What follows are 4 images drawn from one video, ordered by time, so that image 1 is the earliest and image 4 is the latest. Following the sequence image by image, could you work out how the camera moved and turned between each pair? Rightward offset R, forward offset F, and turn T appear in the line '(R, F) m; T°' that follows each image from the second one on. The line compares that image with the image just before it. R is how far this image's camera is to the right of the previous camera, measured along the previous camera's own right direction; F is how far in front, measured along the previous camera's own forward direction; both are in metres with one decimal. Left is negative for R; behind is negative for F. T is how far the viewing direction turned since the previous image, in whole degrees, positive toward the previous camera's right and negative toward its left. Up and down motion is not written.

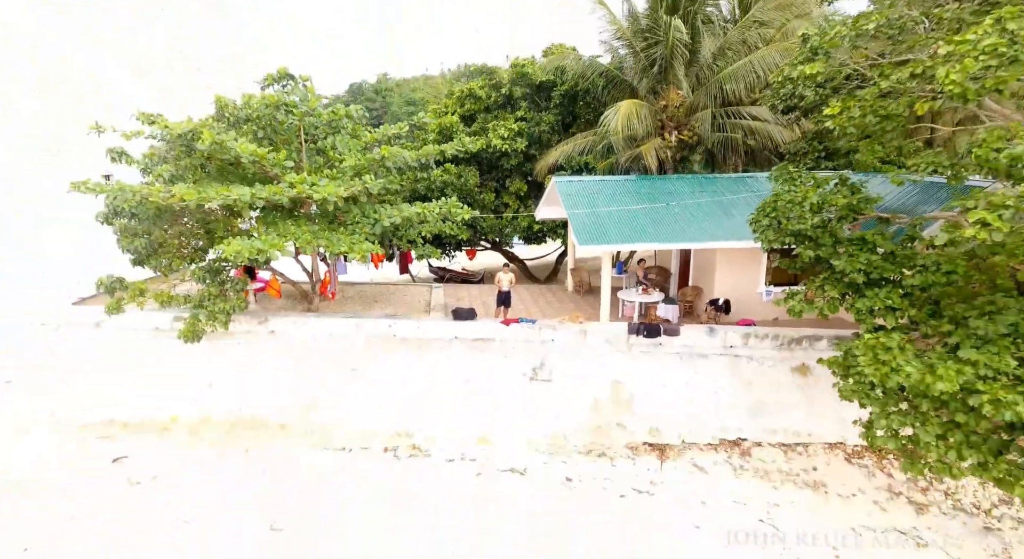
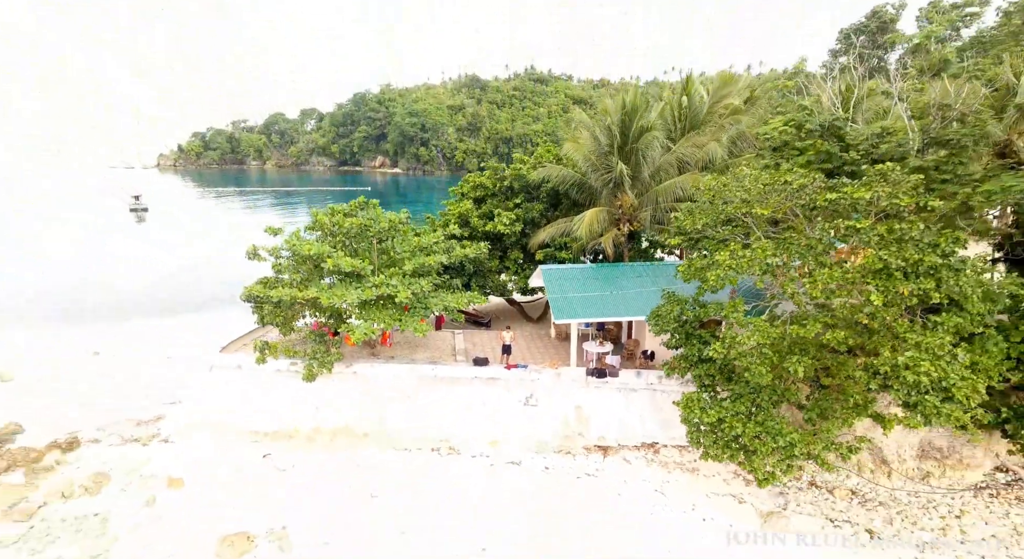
(0.0, -4.9) m; 0°
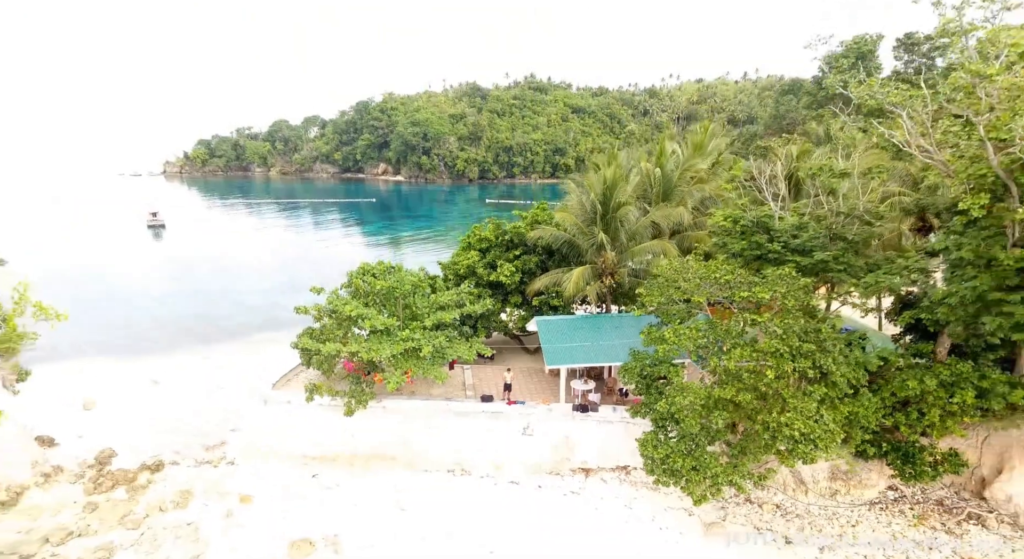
(0.0, -3.2) m; 0°
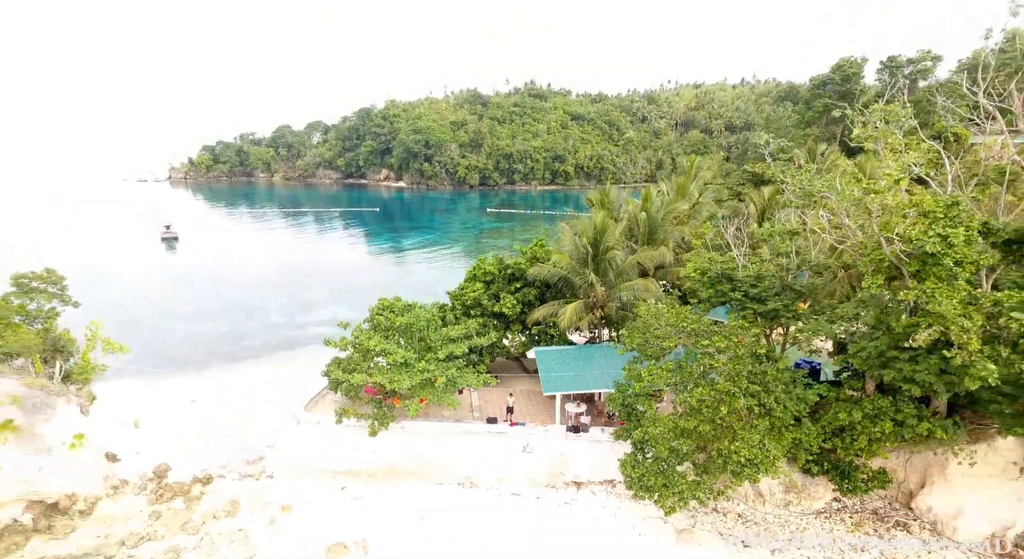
(-0.1, -2.6) m; 0°
